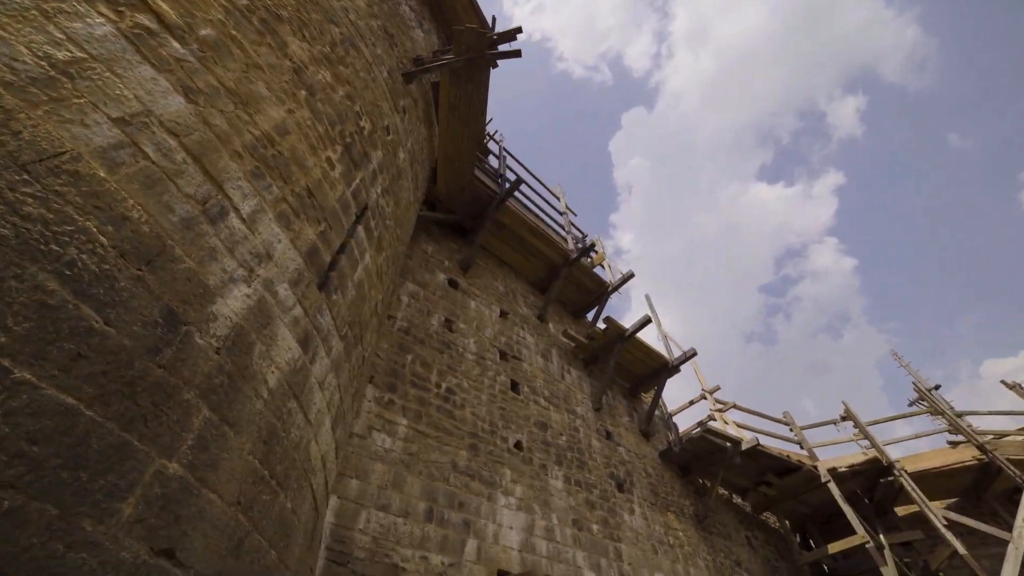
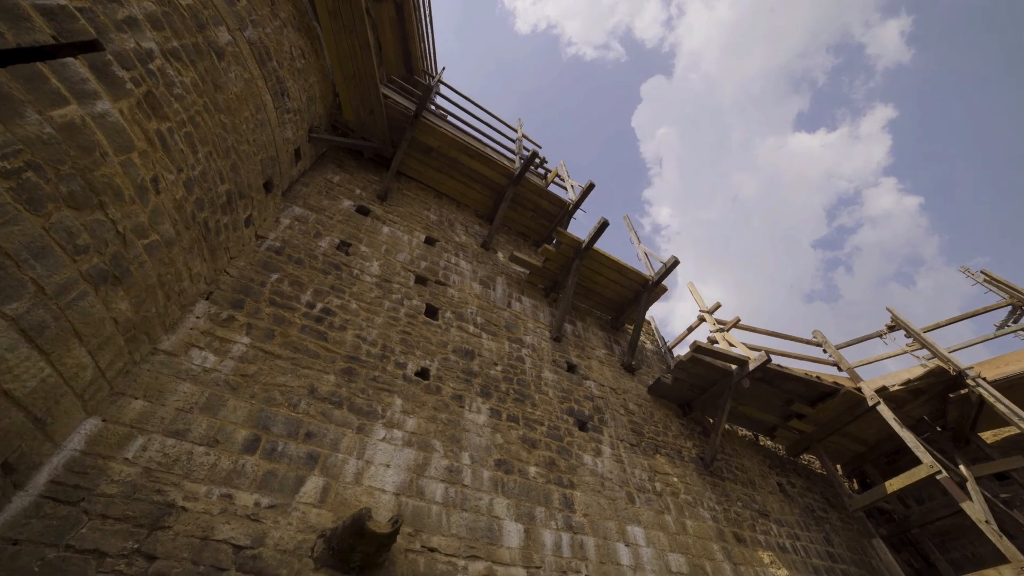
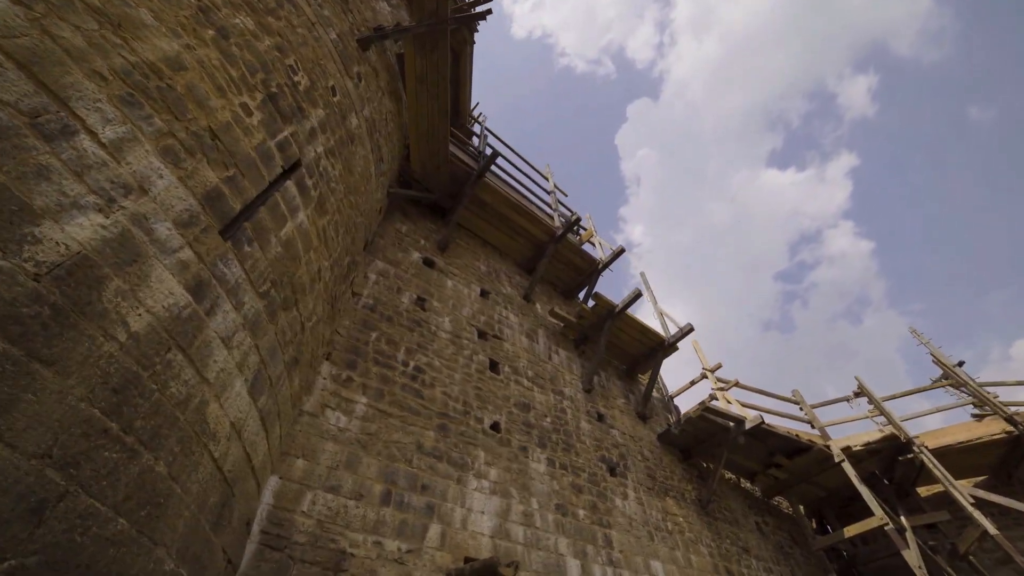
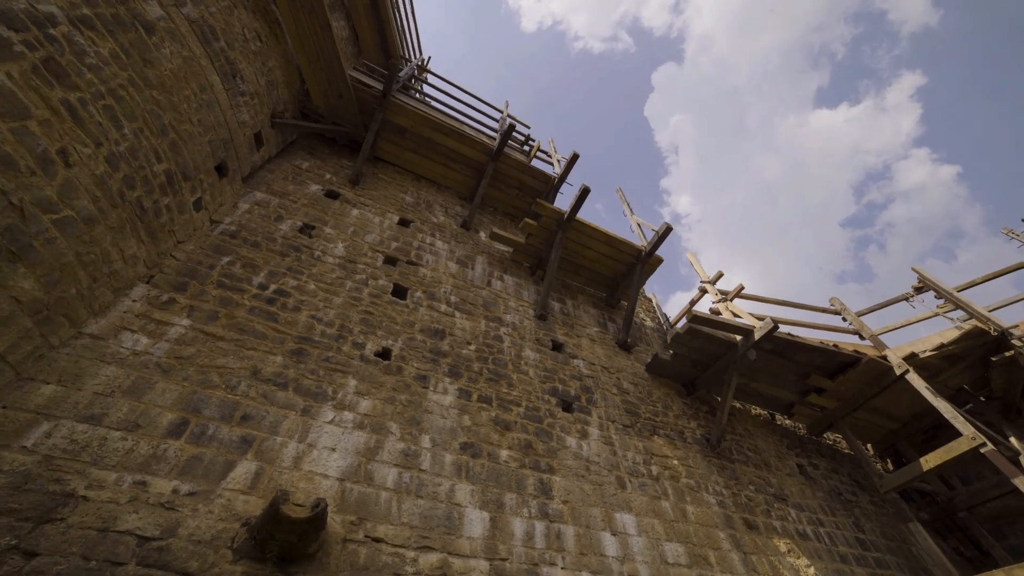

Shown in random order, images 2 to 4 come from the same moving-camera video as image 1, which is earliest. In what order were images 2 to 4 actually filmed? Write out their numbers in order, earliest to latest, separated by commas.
3, 2, 4
